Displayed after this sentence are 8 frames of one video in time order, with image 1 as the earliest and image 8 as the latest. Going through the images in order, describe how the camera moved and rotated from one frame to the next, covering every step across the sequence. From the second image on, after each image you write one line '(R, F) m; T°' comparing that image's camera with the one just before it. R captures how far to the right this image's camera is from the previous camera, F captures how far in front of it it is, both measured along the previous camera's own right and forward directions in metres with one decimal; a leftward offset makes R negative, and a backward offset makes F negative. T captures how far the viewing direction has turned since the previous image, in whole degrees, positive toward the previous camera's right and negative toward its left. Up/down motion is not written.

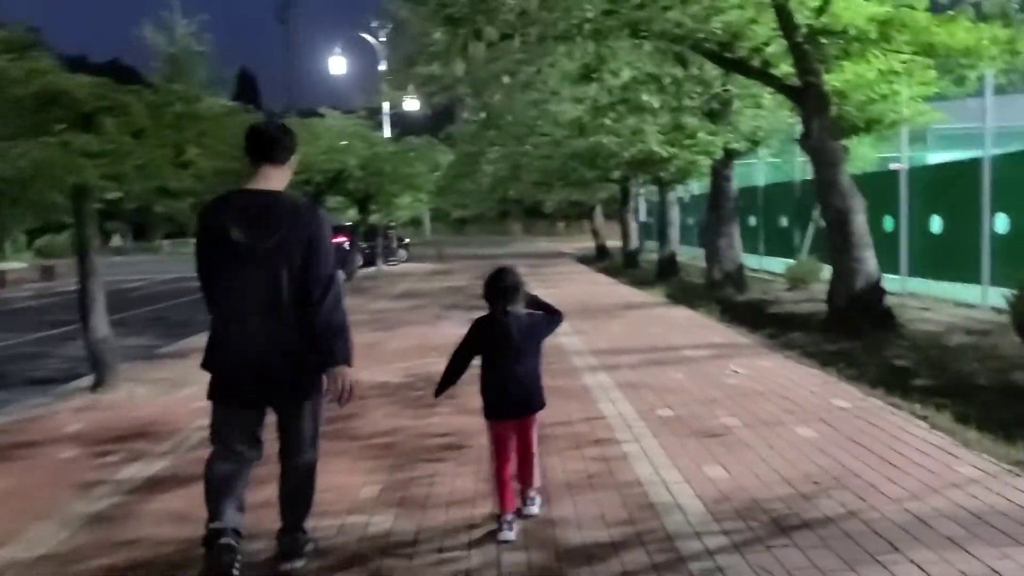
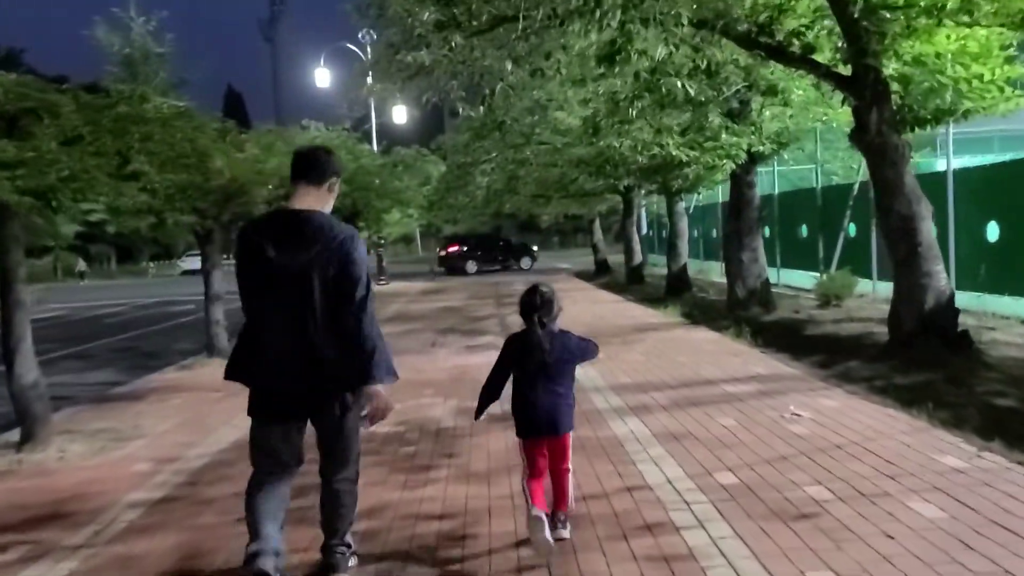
(-0.2, +2.0) m; +1°
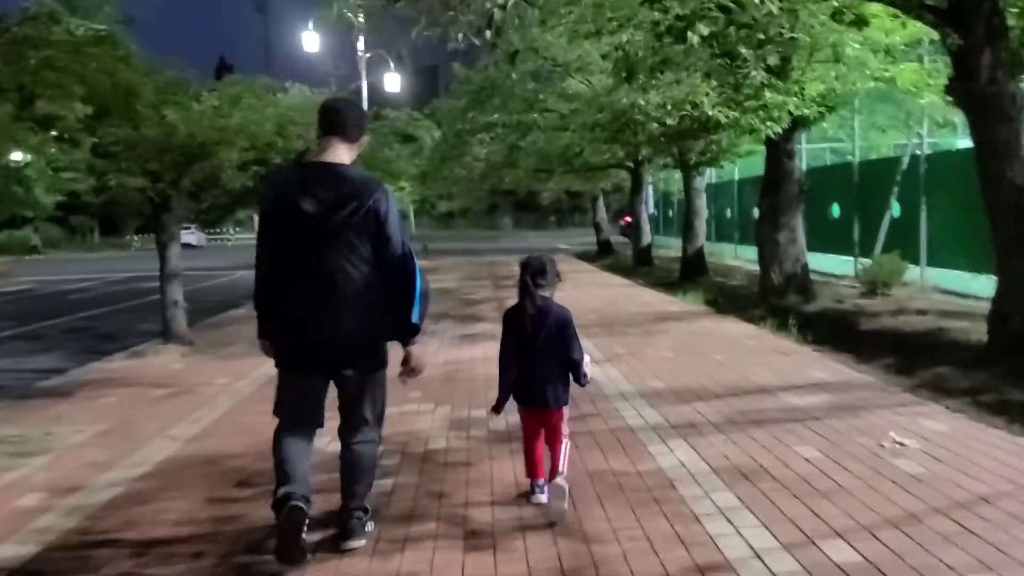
(-0.2, +2.2) m; 0°
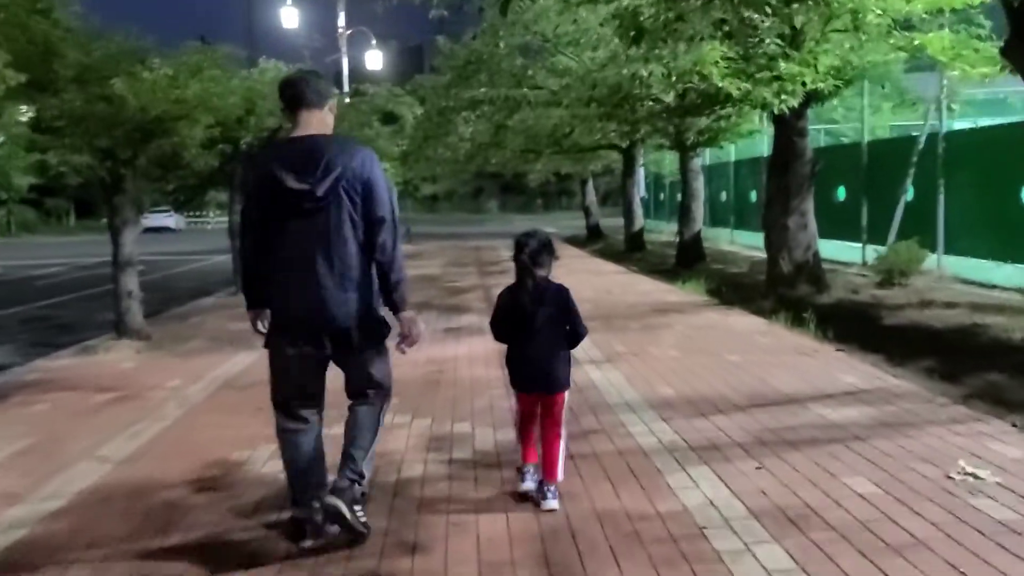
(0.0, +1.2) m; +1°
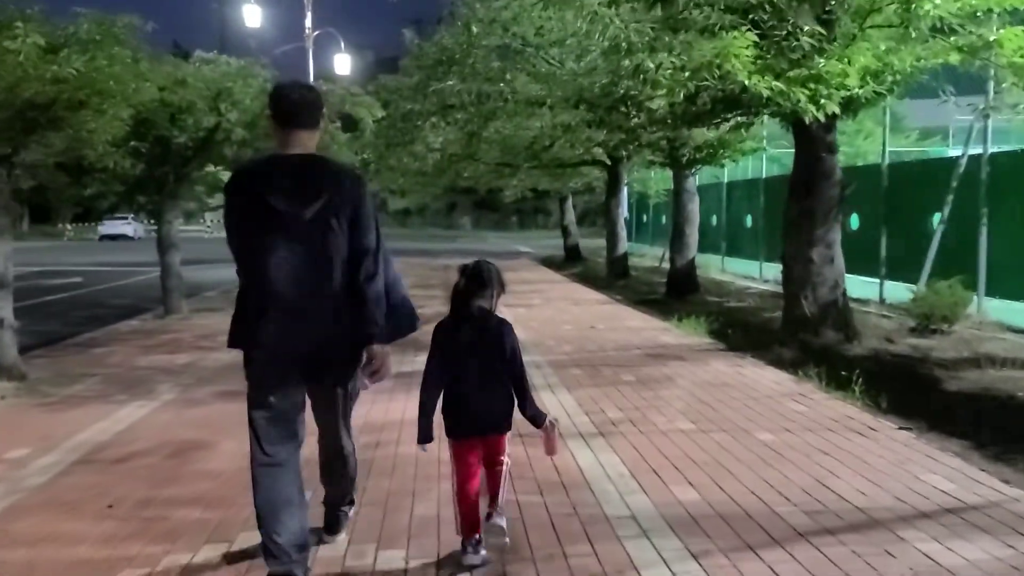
(+0.1, +2.5) m; +2°
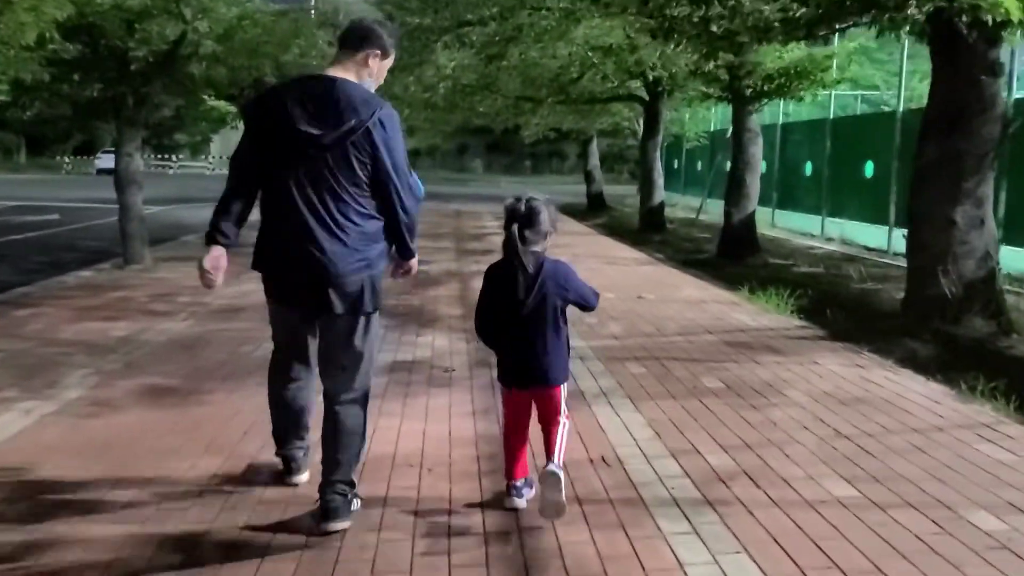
(-0.3, +3.0) m; -1°
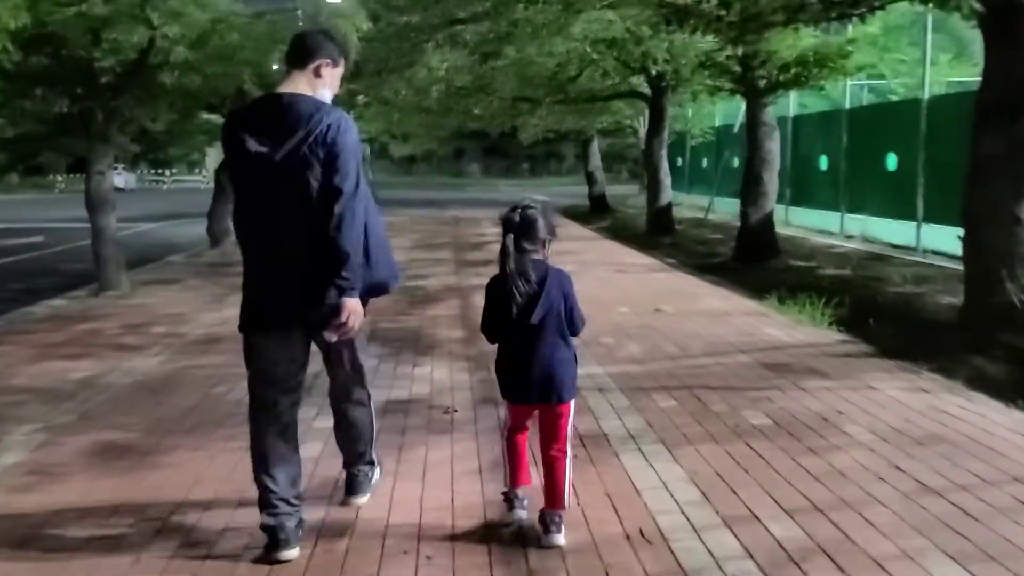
(0.0, +1.1) m; 0°
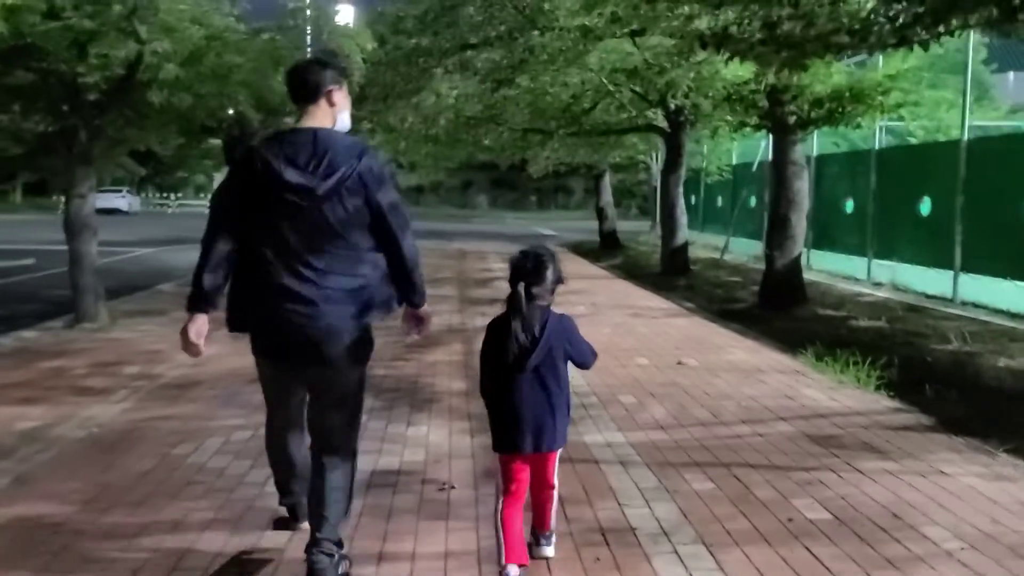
(-0.1, +1.0) m; 0°
